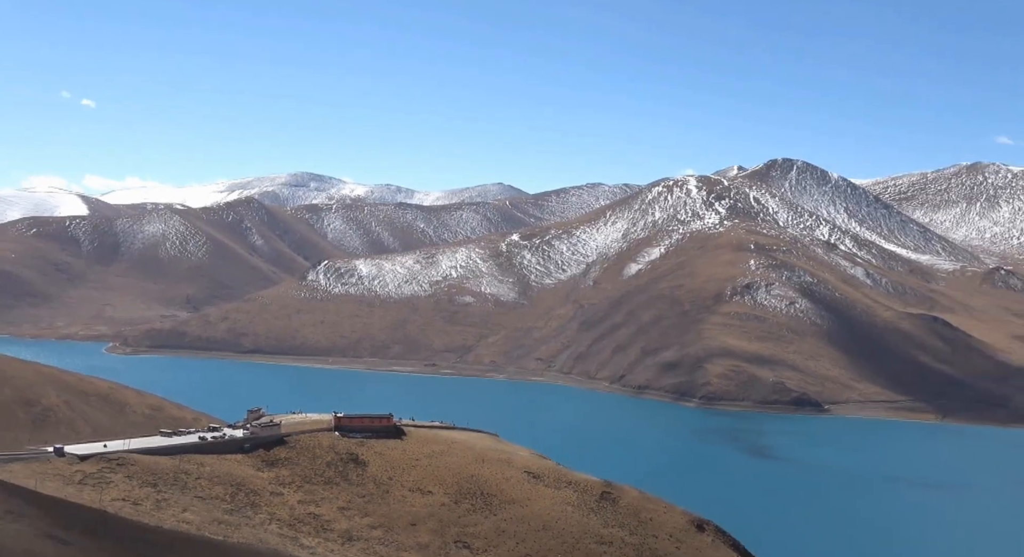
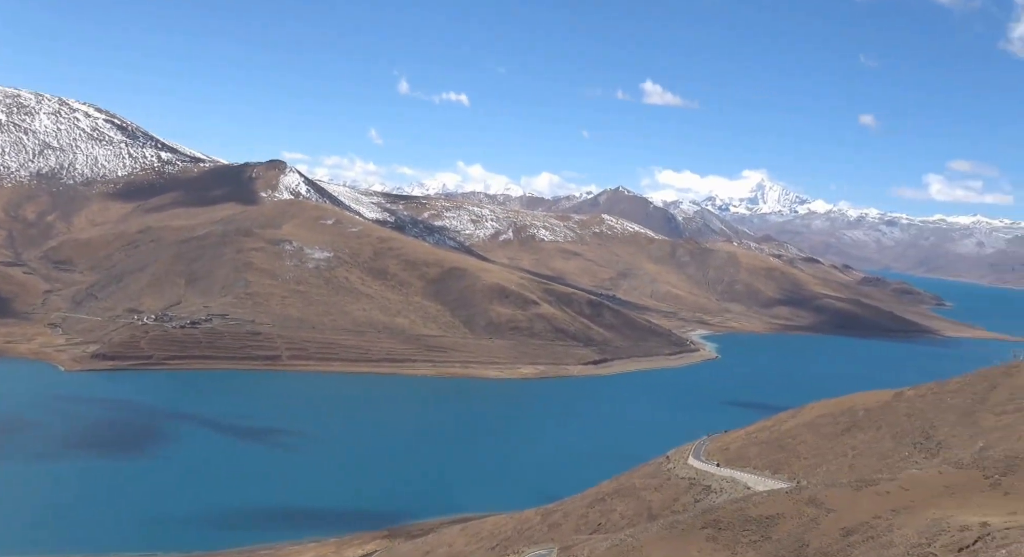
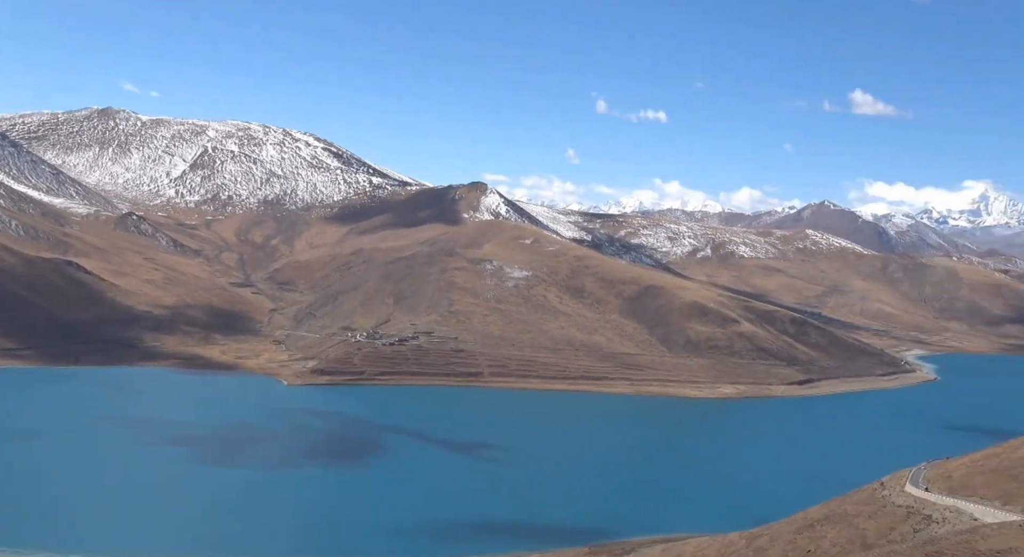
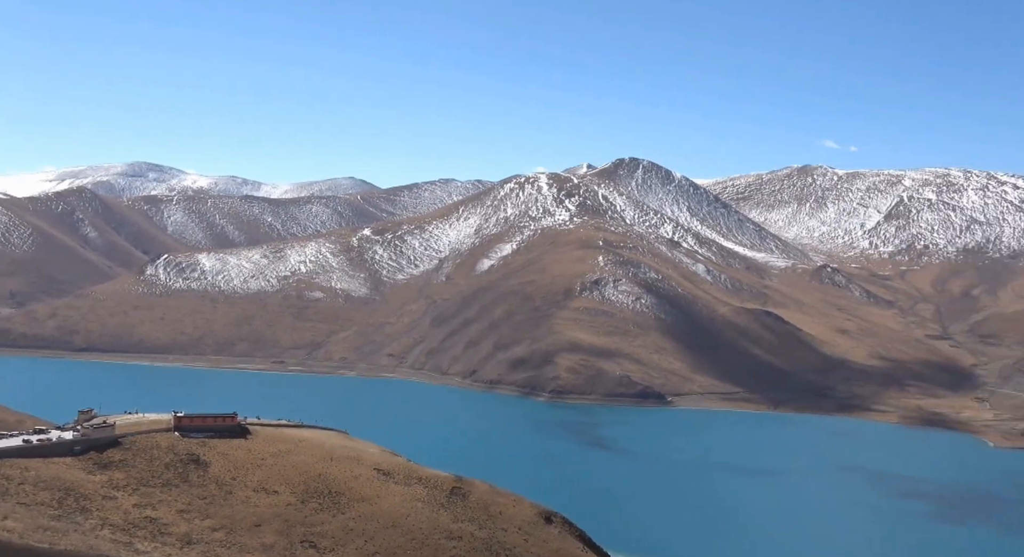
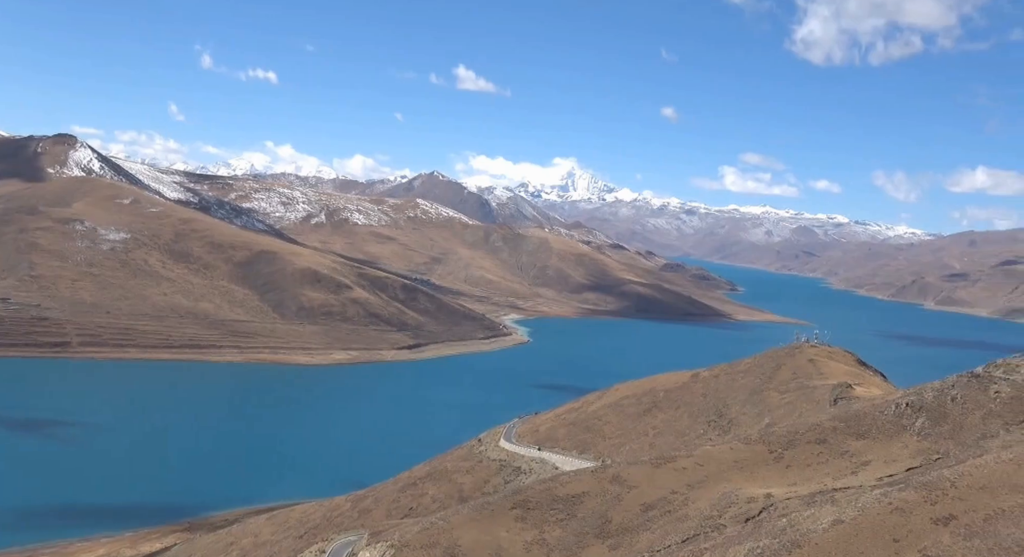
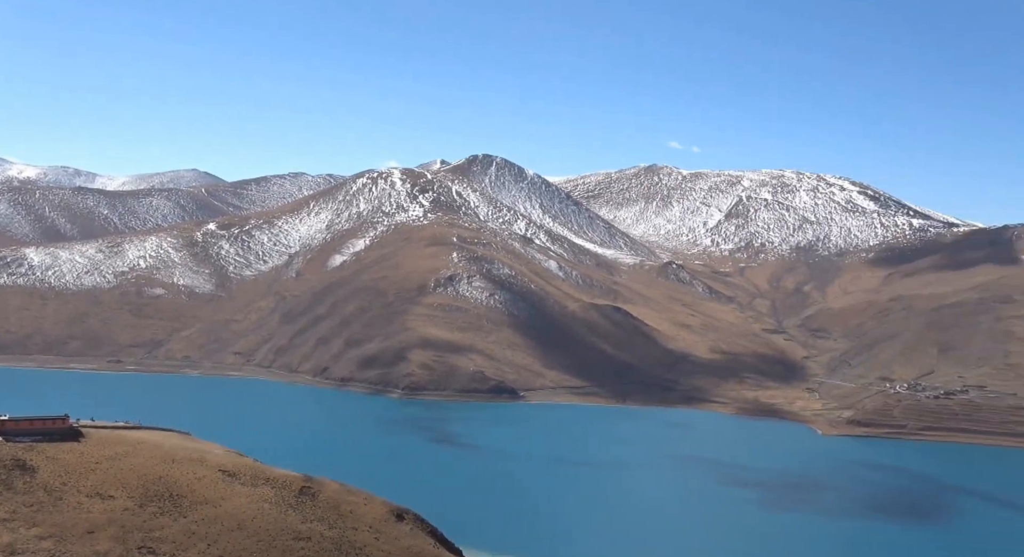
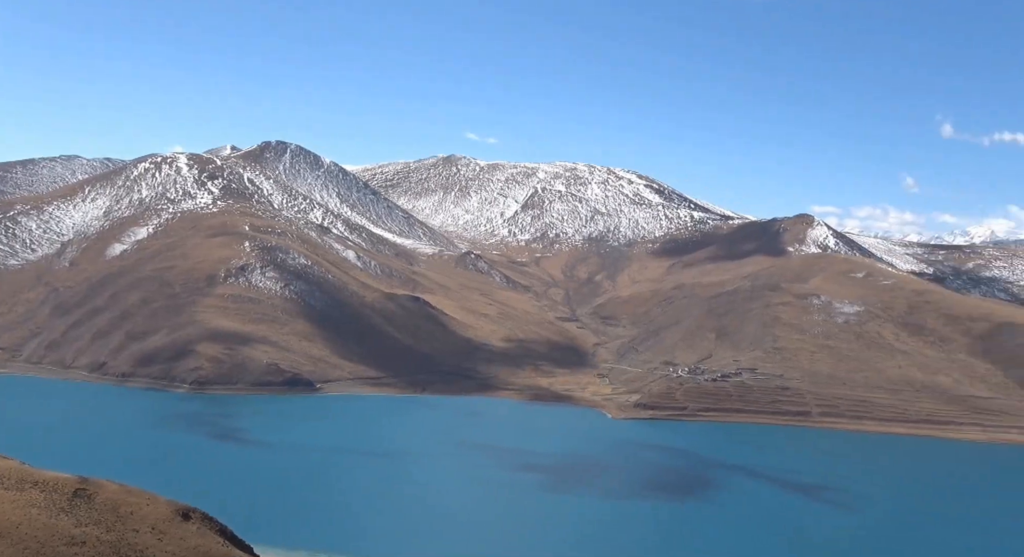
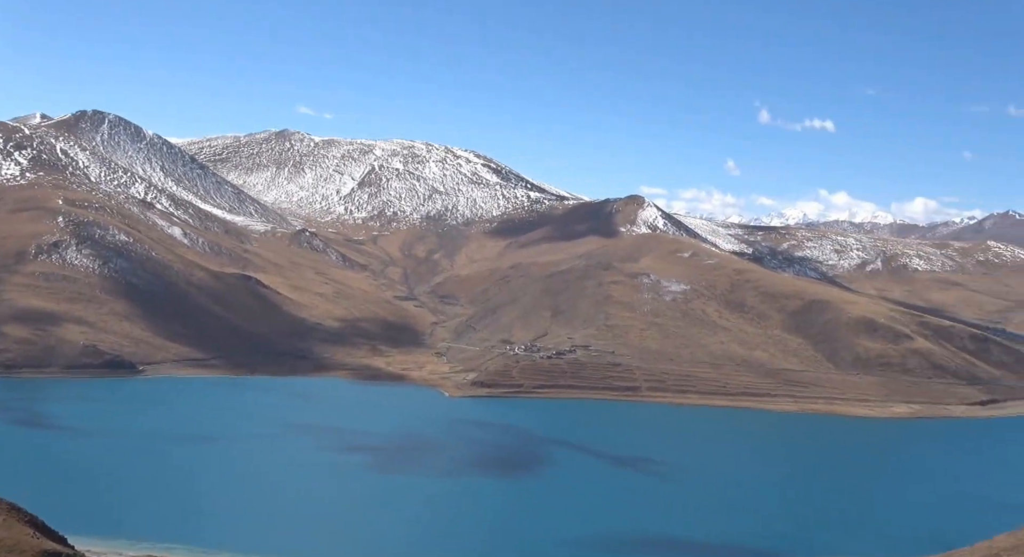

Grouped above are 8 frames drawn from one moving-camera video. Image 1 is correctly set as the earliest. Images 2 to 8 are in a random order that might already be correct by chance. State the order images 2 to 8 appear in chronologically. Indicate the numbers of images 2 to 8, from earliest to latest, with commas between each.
4, 6, 7, 8, 3, 2, 5
